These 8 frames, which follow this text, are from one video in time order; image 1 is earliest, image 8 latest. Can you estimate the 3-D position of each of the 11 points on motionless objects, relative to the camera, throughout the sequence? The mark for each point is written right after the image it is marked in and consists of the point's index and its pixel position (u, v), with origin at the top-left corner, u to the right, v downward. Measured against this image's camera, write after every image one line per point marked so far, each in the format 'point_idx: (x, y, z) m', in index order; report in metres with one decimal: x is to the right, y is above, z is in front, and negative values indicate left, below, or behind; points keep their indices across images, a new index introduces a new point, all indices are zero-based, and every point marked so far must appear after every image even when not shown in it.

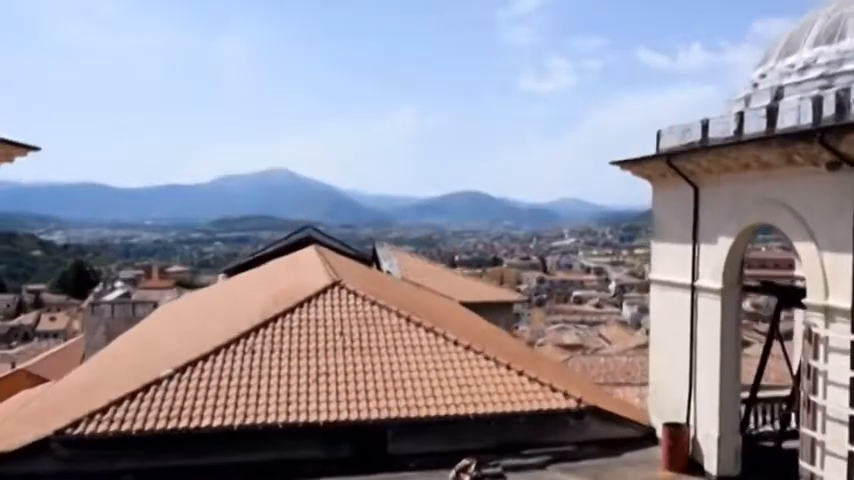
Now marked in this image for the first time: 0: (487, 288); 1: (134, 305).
0: (+0.8, -0.7, +11.2) m
1: (-4.0, -0.9, +11.3) m
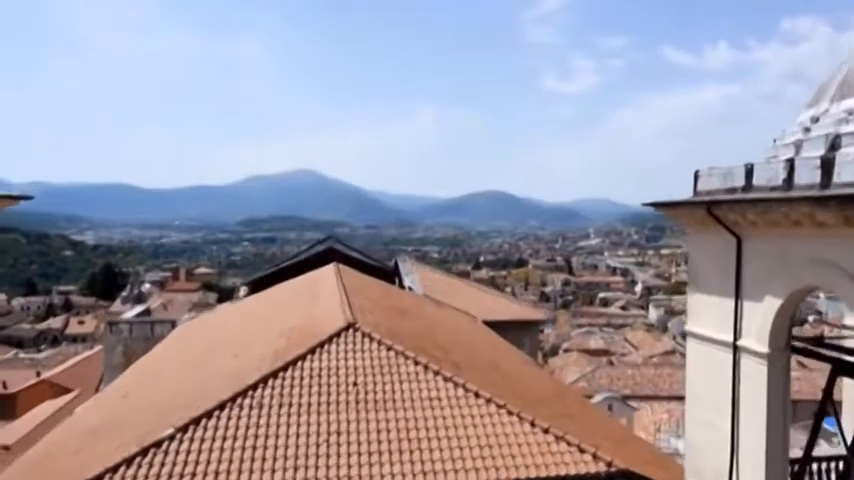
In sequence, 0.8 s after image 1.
0: (+1.1, -0.9, +10.9) m
1: (-3.7, -1.1, +11.1) m
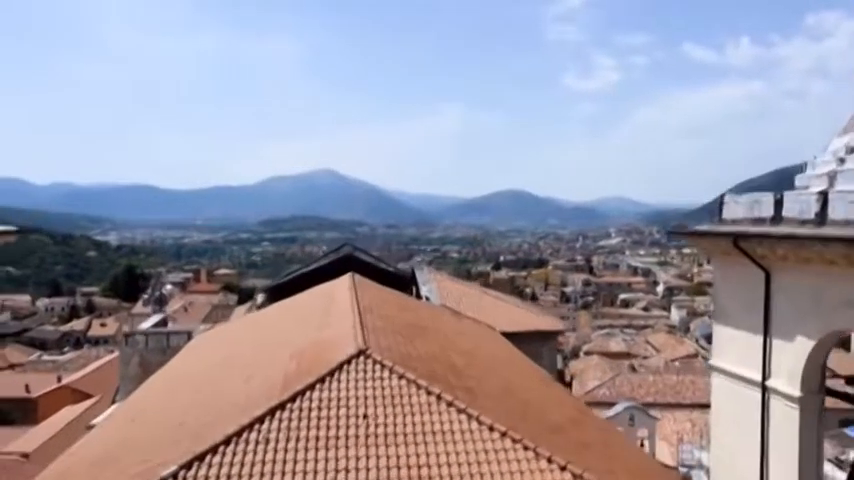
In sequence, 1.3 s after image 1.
0: (+1.4, -1.0, +10.7) m
1: (-3.4, -1.3, +11.0) m
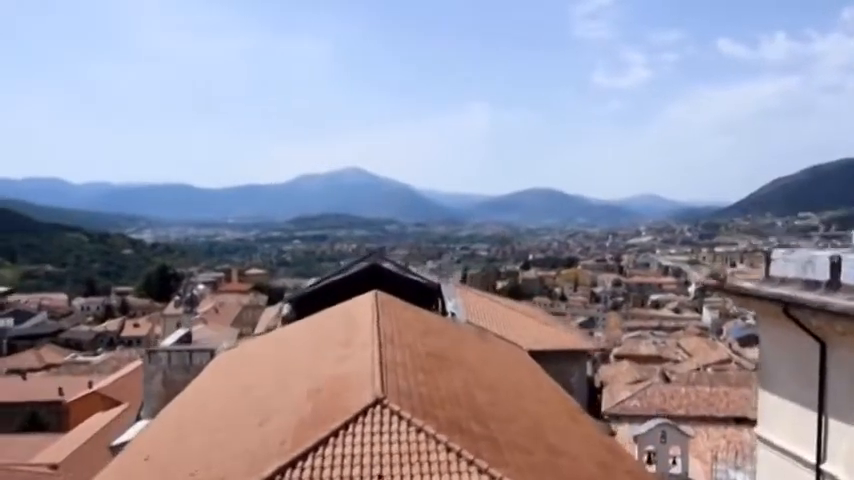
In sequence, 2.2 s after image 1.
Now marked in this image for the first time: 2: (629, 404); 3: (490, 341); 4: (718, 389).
0: (+1.6, -1.2, +10.6) m
1: (-3.1, -1.5, +11.1) m
2: (+3.8, -3.0, +15.5) m
3: (+0.8, -1.1, +9.4) m
4: (+5.6, -2.9, +15.9) m
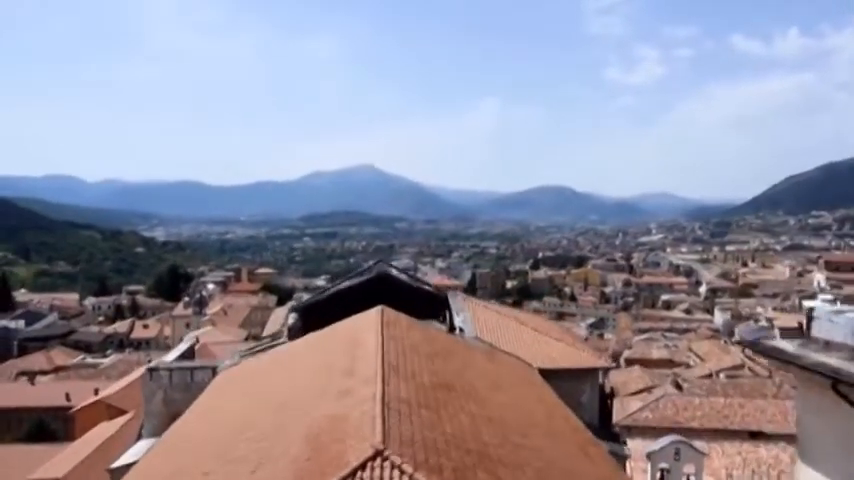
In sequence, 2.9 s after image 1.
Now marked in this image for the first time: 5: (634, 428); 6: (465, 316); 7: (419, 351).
0: (+1.7, -1.4, +10.3) m
1: (-3.1, -1.7, +10.8) m
2: (+3.9, -3.2, +15.2) m
3: (+0.8, -1.3, +9.1) m
4: (+5.7, -3.0, +15.6) m
5: (+3.7, -3.3, +14.8) m
6: (+0.5, -1.1, +11.0) m
7: (-0.1, -1.1, +7.8) m
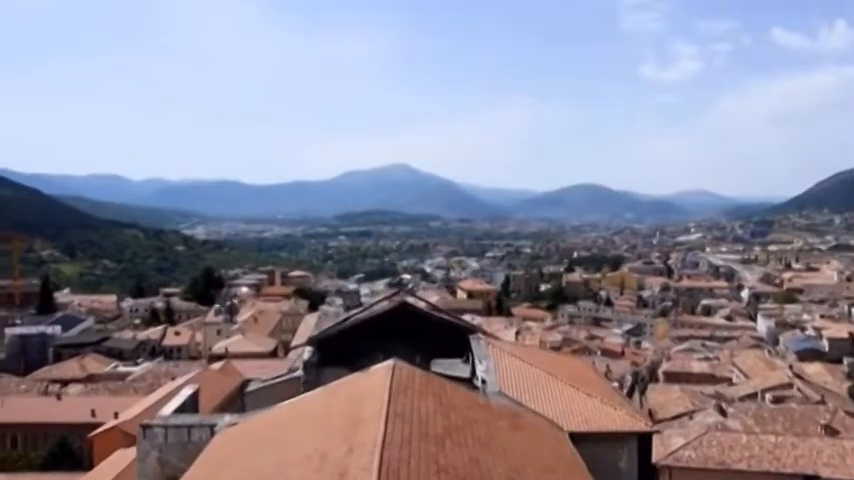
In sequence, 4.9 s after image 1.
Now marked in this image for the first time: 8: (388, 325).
0: (+1.9, -1.8, +9.2) m
1: (-2.9, -2.2, +9.9) m
2: (+4.3, -3.6, +14.0) m
3: (+0.9, -1.8, +8.0) m
4: (+6.1, -3.4, +14.3) m
5: (+4.1, -3.8, +13.6) m
6: (+0.7, -1.5, +10.0) m
7: (0.0, -1.6, +6.8) m
8: (-0.7, -1.3, +13.1) m
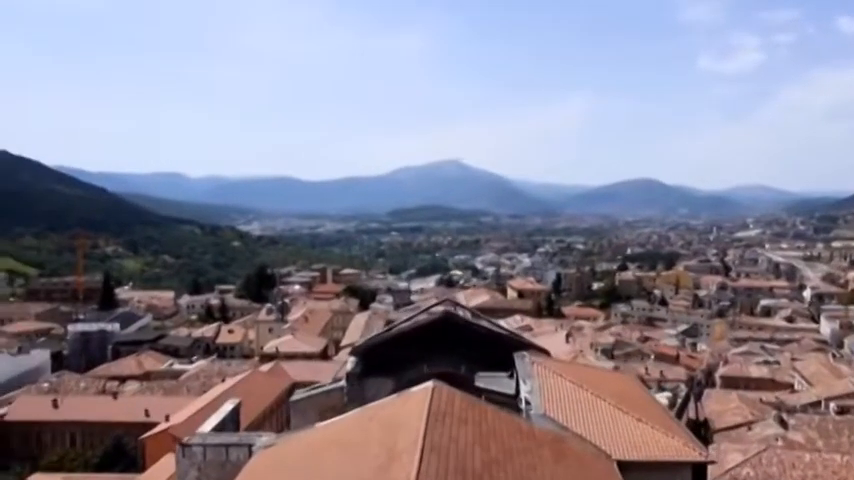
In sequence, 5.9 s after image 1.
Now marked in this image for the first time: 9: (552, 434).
0: (+2.3, -2.0, +8.7) m
1: (-2.4, -2.4, +9.8) m
2: (+5.0, -3.8, +13.3) m
3: (+1.3, -2.0, +7.6) m
4: (+6.9, -3.5, +13.6) m
5: (+4.8, -3.9, +13.0) m
6: (+1.2, -1.7, +9.6) m
7: (+0.3, -1.7, +6.4) m
8: (0.0, -1.5, +12.8) m
9: (+1.2, -1.9, +8.0) m
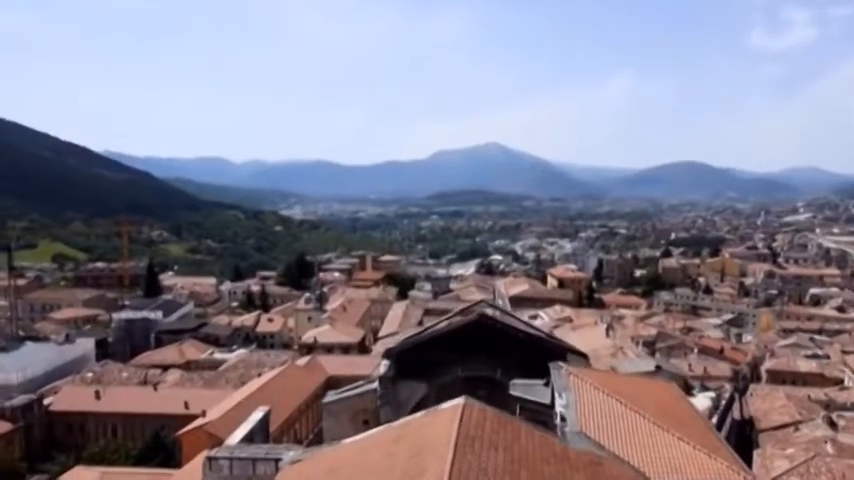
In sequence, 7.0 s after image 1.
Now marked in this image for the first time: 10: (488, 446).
0: (+2.6, -2.1, +8.3) m
1: (-2.0, -2.5, +9.5) m
2: (+5.6, -3.7, +12.8) m
3: (+1.5, -2.1, +7.2) m
4: (+7.4, -3.5, +12.9) m
5: (+5.3, -3.9, +12.5) m
6: (+1.5, -1.8, +9.1) m
7: (+0.4, -1.9, +6.1) m
8: (+0.5, -1.5, +12.4) m
9: (+1.4, -2.0, +7.6) m
10: (+0.5, -1.8, +7.1) m
